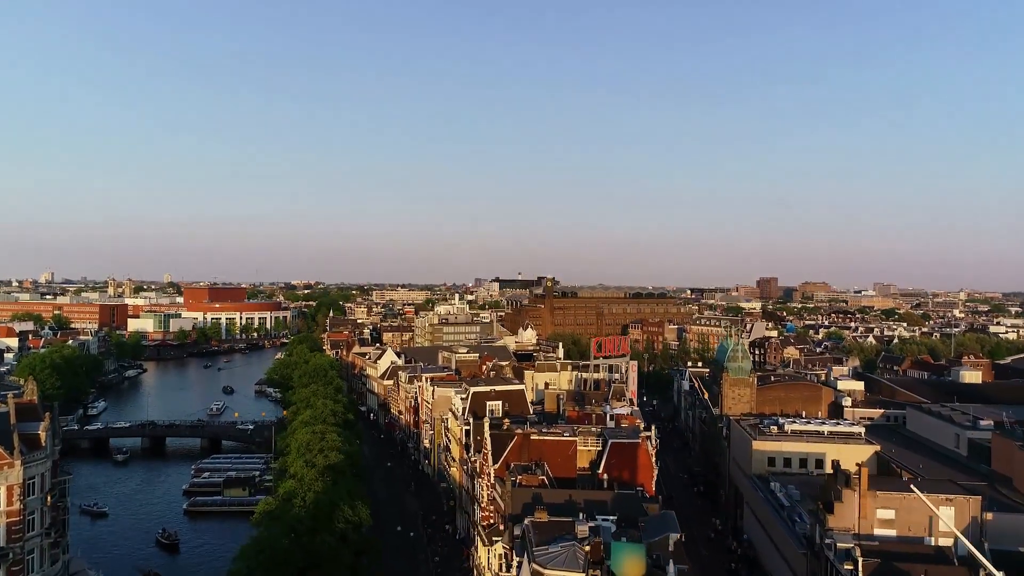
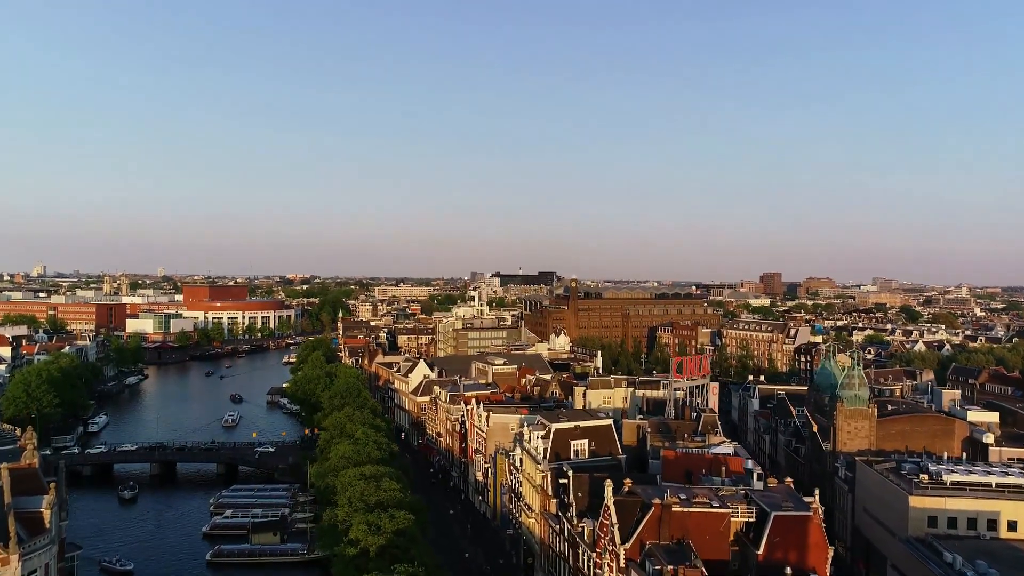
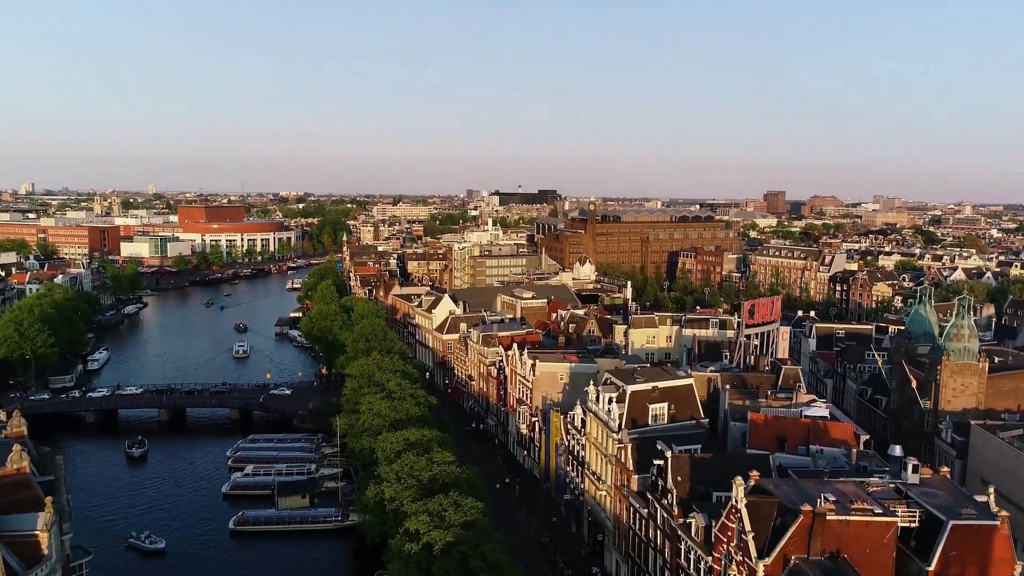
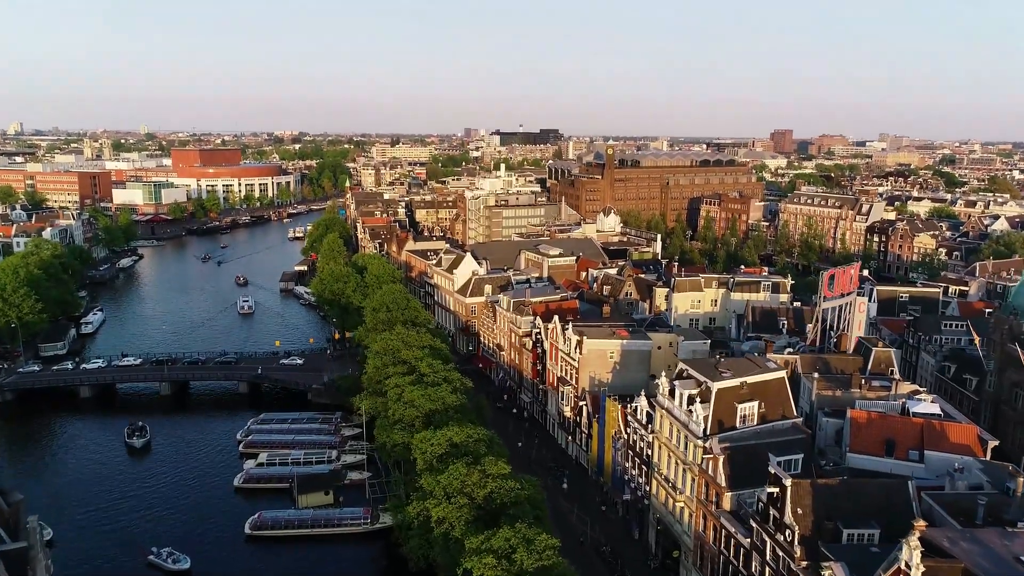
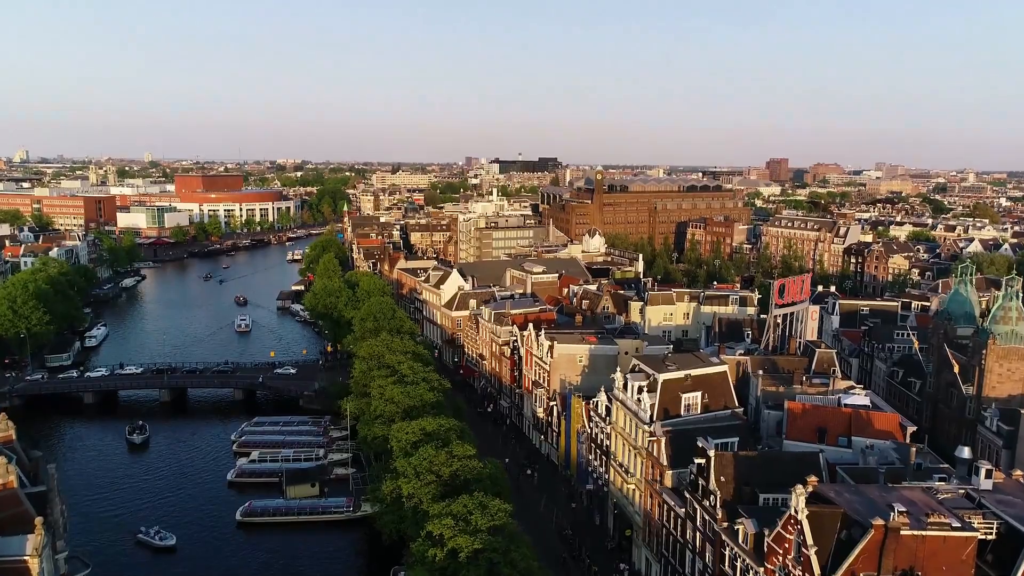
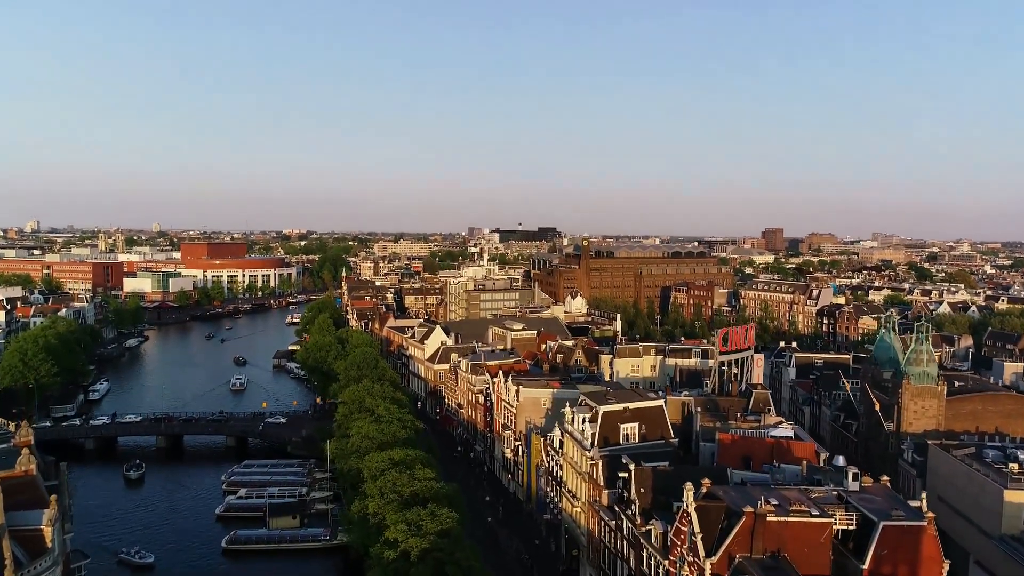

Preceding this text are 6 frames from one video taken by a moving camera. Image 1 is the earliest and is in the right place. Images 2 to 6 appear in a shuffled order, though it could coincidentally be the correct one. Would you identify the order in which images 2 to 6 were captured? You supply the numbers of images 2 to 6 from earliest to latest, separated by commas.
2, 6, 3, 5, 4
